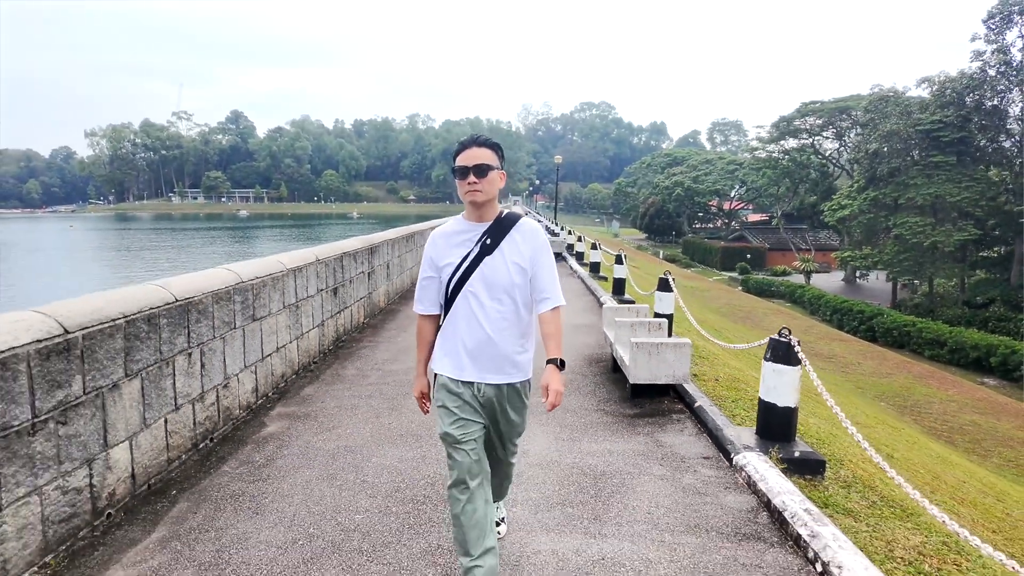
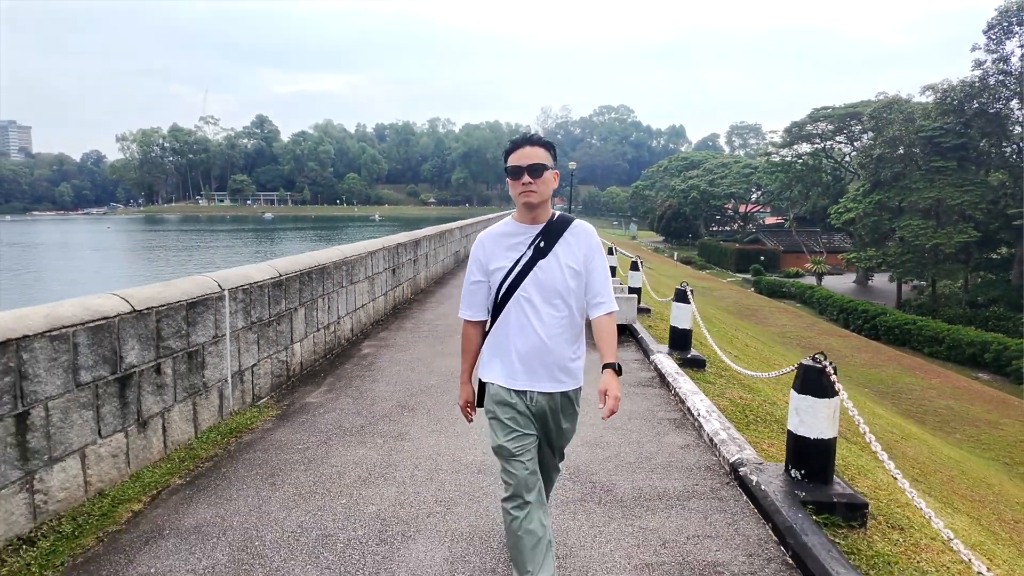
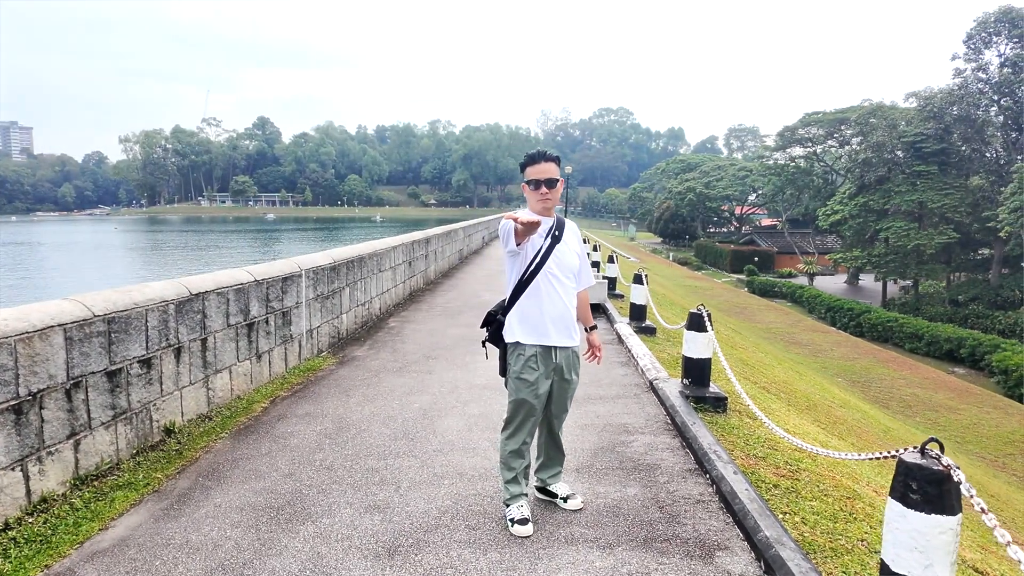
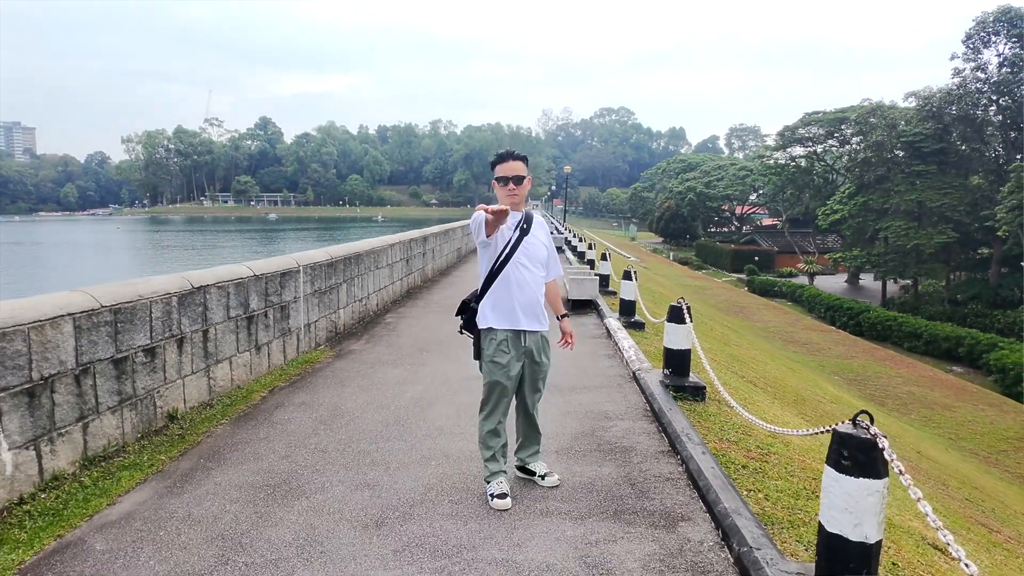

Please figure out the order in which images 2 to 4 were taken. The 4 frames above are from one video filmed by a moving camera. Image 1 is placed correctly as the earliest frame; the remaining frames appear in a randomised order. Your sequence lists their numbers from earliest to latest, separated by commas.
2, 4, 3
